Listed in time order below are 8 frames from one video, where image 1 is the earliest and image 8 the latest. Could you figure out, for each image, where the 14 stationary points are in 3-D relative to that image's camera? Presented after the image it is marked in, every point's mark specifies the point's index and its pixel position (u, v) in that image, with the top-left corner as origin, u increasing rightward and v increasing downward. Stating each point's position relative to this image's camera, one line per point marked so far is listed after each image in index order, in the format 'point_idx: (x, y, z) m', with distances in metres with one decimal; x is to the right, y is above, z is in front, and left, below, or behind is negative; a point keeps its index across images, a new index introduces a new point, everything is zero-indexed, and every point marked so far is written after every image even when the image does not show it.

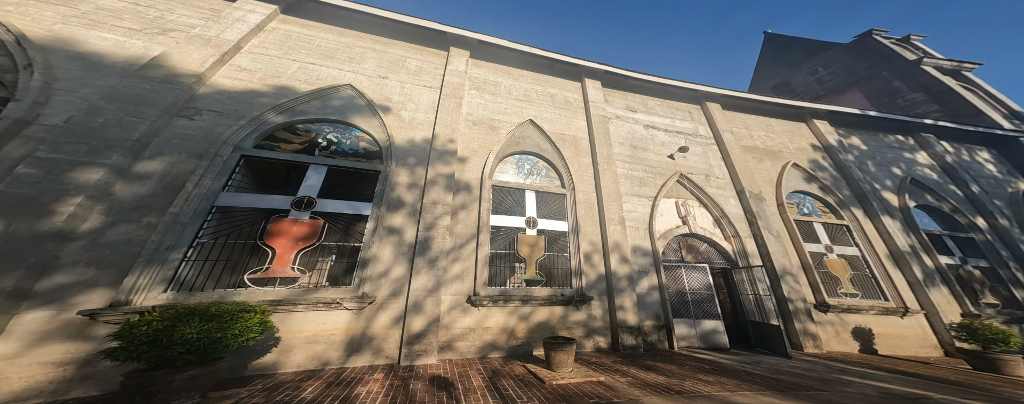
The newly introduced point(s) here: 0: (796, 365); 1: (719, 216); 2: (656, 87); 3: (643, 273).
0: (+5.3, -3.3, +5.1) m
1: (+6.7, -0.4, +8.8) m
2: (+6.1, +4.8, +11.0) m
3: (+3.3, -1.8, +6.5) m
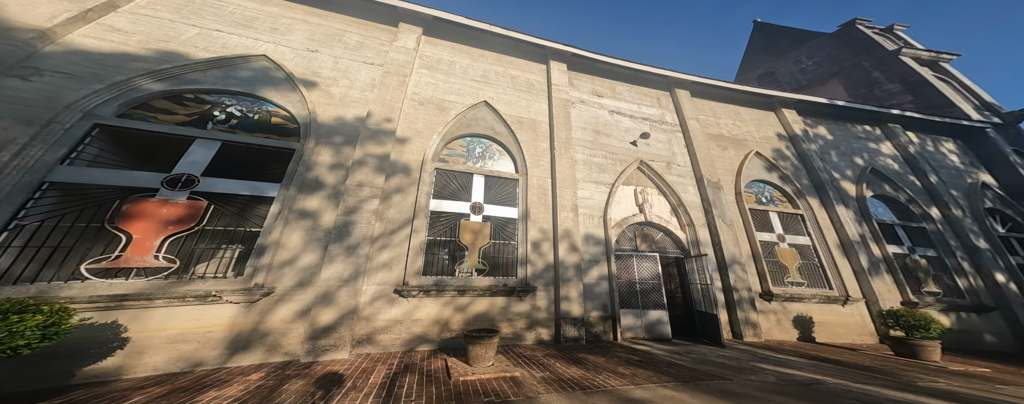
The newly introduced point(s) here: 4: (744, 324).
0: (+4.1, -3.1, +5.1) m
1: (+5.3, -0.1, +8.6) m
2: (+4.8, +5.3, +10.7) m
3: (+2.0, -1.5, +6.4) m
4: (+6.6, -3.6, +7.3) m
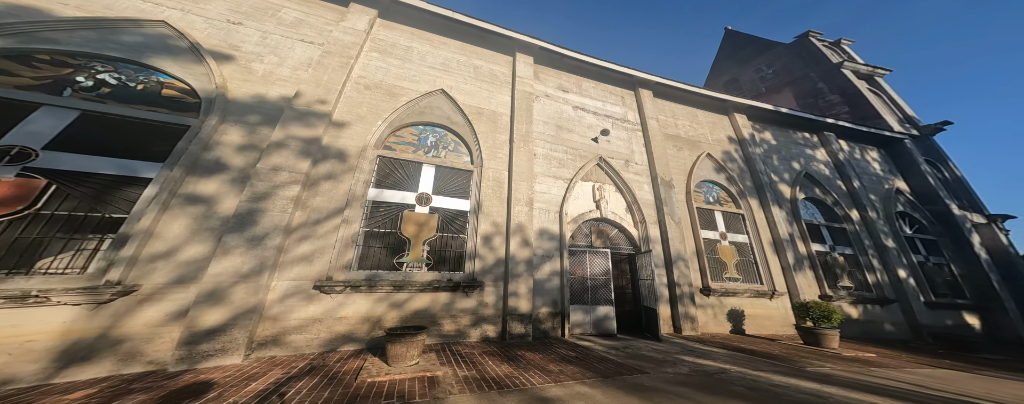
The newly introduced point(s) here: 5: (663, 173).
0: (+2.9, -3.0, +5.3) m
1: (+4.0, 0.0, +8.8) m
2: (+3.4, +5.5, +10.7) m
3: (+0.8, -1.4, +6.3) m
4: (+5.3, -3.5, +7.7) m
5: (+5.5, +1.0, +9.5) m
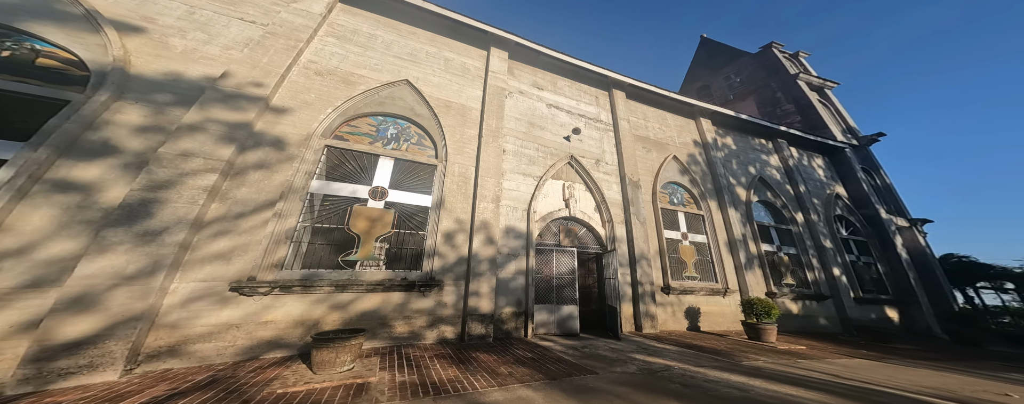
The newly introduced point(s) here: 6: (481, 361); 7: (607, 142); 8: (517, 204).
0: (+2.1, -3.0, +5.4) m
1: (+3.0, +0.1, +9.0) m
2: (+2.4, +5.5, +10.7) m
3: (0.0, -1.3, +6.3) m
4: (+4.3, -3.6, +8.0) m
5: (+4.5, +1.0, +9.7) m
6: (-0.4, -2.3, +3.8) m
7: (+3.7, +2.4, +10.3) m
8: (+0.1, -0.1, +7.0) m
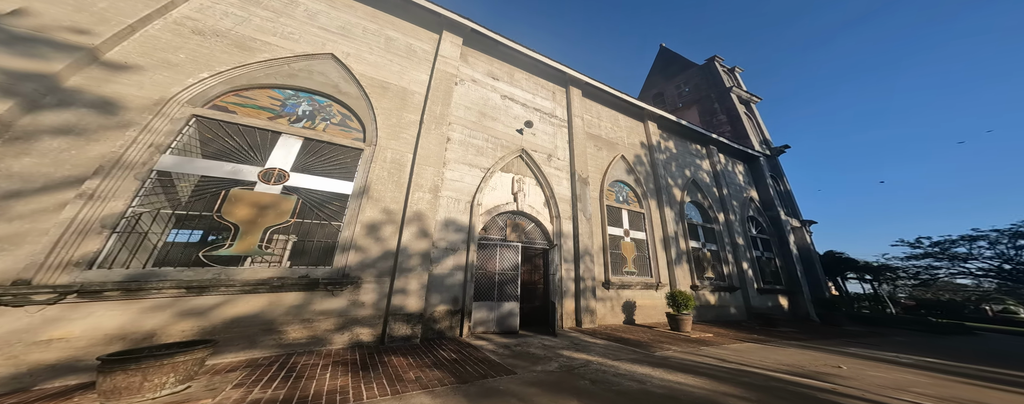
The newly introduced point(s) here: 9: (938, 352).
0: (+0.7, -2.9, +5.4) m
1: (+1.2, +0.2, +9.0) m
2: (+0.6, +5.7, +10.5) m
3: (-1.4, -1.1, +6.0) m
4: (+2.5, -3.5, +8.3) m
5: (+2.7, +1.2, +9.9) m
6: (-1.6, -2.1, +3.4) m
7: (+1.9, +2.5, +10.3) m
8: (-1.3, +0.1, +6.6) m
9: (+15.1, -5.4, +9.4) m
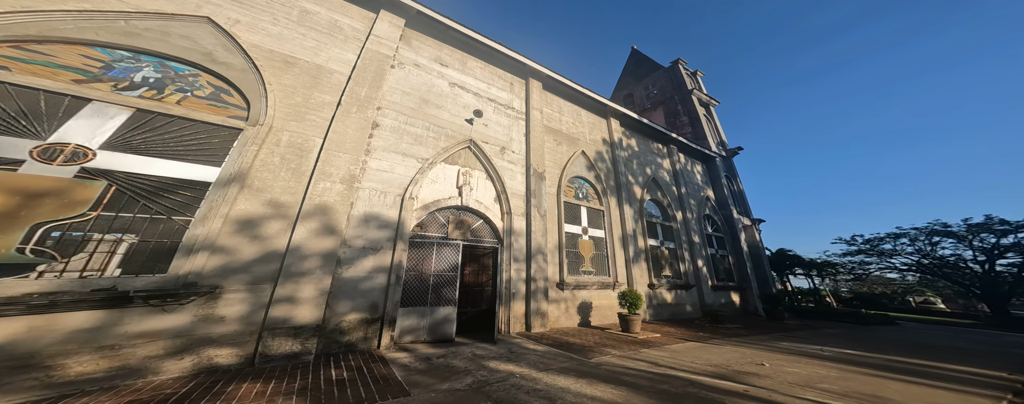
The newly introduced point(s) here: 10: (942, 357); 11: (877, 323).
0: (-0.7, -2.8, +4.8) m
1: (-0.5, +0.3, +8.5) m
2: (-1.1, +5.9, +9.9) m
3: (-2.9, -1.0, +5.3) m
4: (+0.9, -3.3, +7.8) m
5: (+0.9, +1.3, +9.5) m
6: (-2.9, -2.0, +2.7) m
7: (+0.1, +2.7, +9.8) m
8: (-2.8, +0.3, +5.9) m
9: (+13.3, -5.4, +9.9) m
10: (+13.4, -4.8, +8.1) m
11: (+22.6, -7.5, +16.0) m
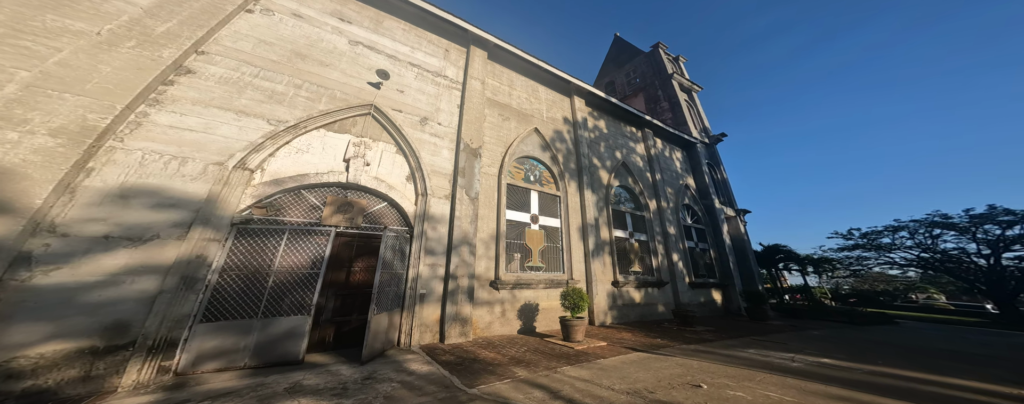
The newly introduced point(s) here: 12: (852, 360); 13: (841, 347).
0: (-3.0, -2.4, +3.4) m
1: (-2.8, +0.8, +7.0) m
2: (-3.5, +6.3, +8.4) m
3: (-5.2, -0.6, +3.8) m
4: (-1.4, -2.9, +6.4) m
5: (-1.4, +1.8, +8.0) m
6: (-5.2, -1.6, +1.2) m
7: (-2.2, +3.1, +8.3) m
8: (-5.2, +0.7, +4.4) m
9: (+11.0, -4.8, +8.4) m
10: (+11.1, -4.3, +6.7) m
11: (+20.3, -6.8, +14.7) m
12: (+9.5, -4.4, +7.3) m
13: (+11.1, -4.9, +8.8) m
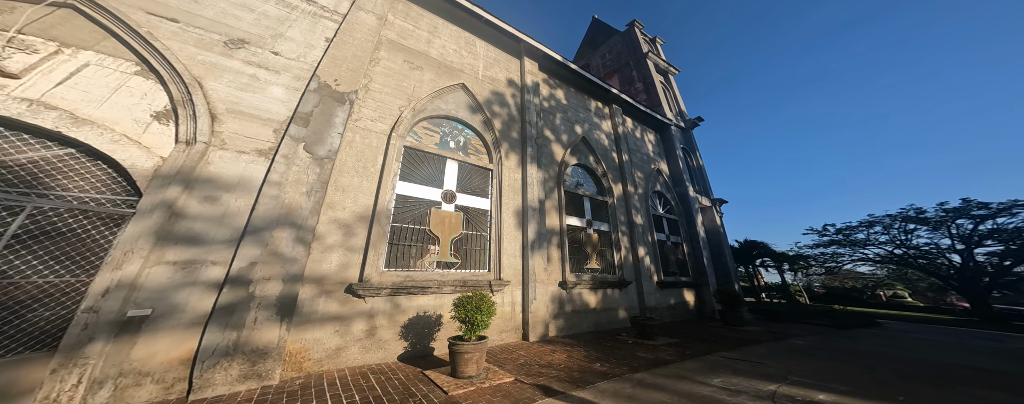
0: (-5.5, -1.7, +0.5) m
1: (-5.5, +1.5, +4.1) m
2: (-6.2, +7.1, +5.4) m
3: (-7.7, +0.2, +0.8) m
4: (-4.1, -2.2, +3.6) m
5: (-4.1, +2.5, +5.2) m
6: (-7.6, -0.9, -1.7) m
7: (-4.9, +3.9, +5.4) m
8: (-7.7, +1.4, +1.5) m
9: (+8.2, -4.1, +6.3) m
10: (+8.4, -3.6, +4.5) m
11: (+17.2, -6.1, +12.9) m
12: (+6.8, -3.7, +5.0) m
13: (+8.3, -4.2, +6.6) m
